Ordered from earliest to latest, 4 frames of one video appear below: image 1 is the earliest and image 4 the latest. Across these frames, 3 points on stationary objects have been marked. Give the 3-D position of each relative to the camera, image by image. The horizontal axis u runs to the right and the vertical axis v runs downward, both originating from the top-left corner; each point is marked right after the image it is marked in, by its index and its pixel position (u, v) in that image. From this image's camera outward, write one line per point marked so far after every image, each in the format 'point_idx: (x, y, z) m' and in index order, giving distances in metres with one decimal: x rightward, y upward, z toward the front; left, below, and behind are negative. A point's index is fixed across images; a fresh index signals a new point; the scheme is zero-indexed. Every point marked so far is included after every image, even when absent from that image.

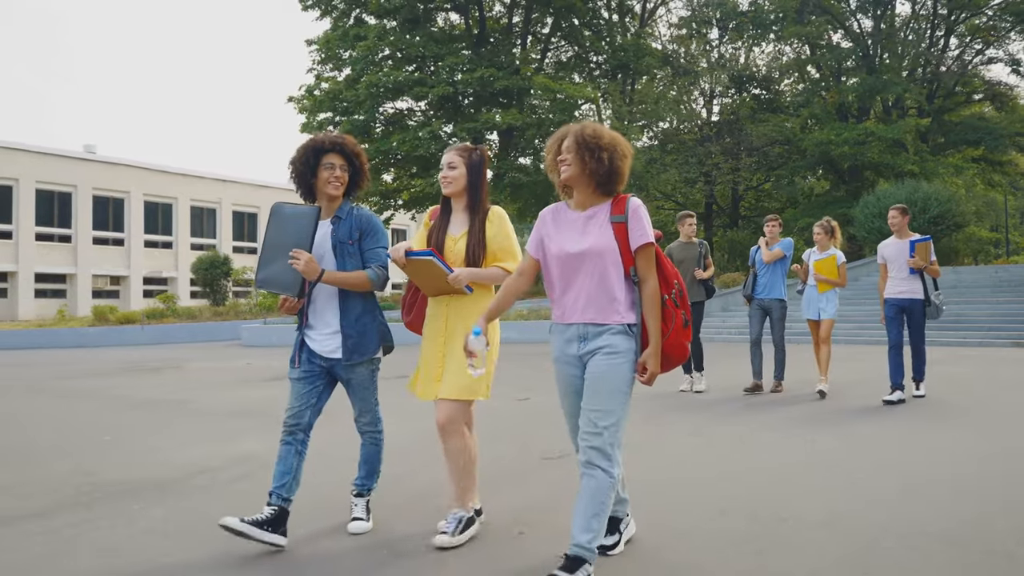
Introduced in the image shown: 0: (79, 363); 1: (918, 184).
0: (-8.0, -1.4, +15.3) m
1: (+8.4, +2.2, +18.2) m
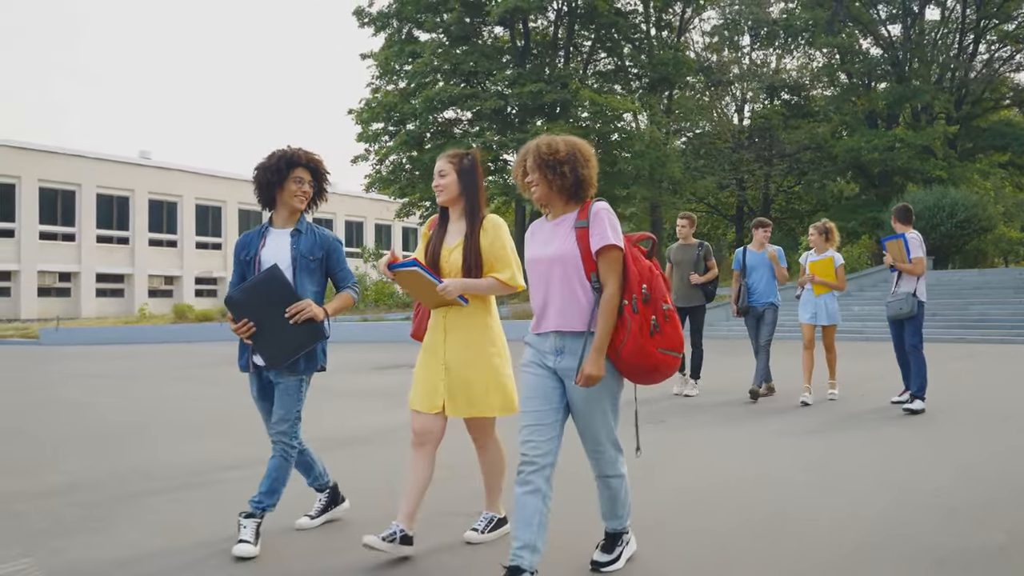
0: (-7.4, -1.3, +16.8) m
1: (+9.2, +2.1, +18.2) m
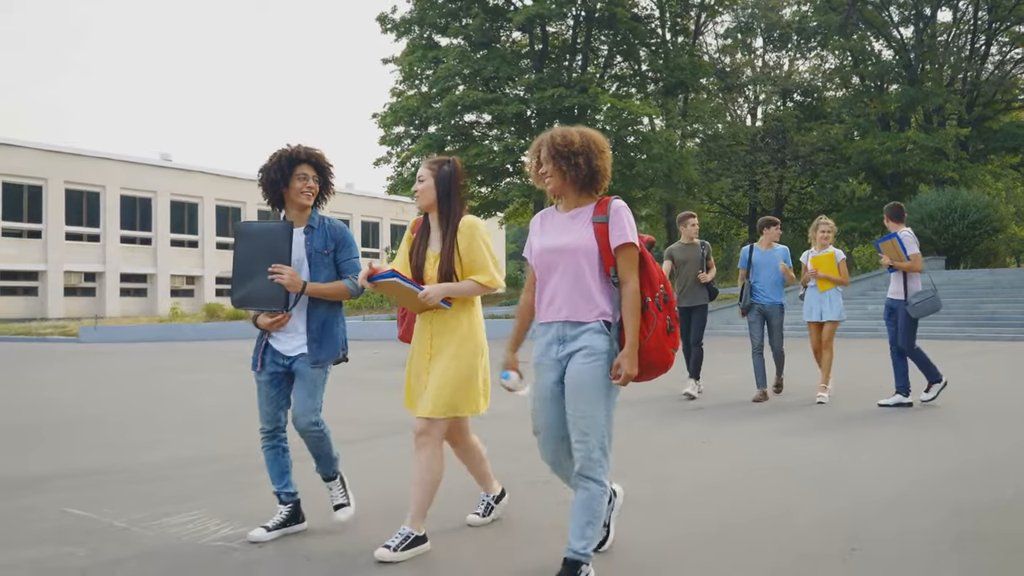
0: (-7.2, -1.3, +17.4) m
1: (+9.5, +2.0, +18.2) m
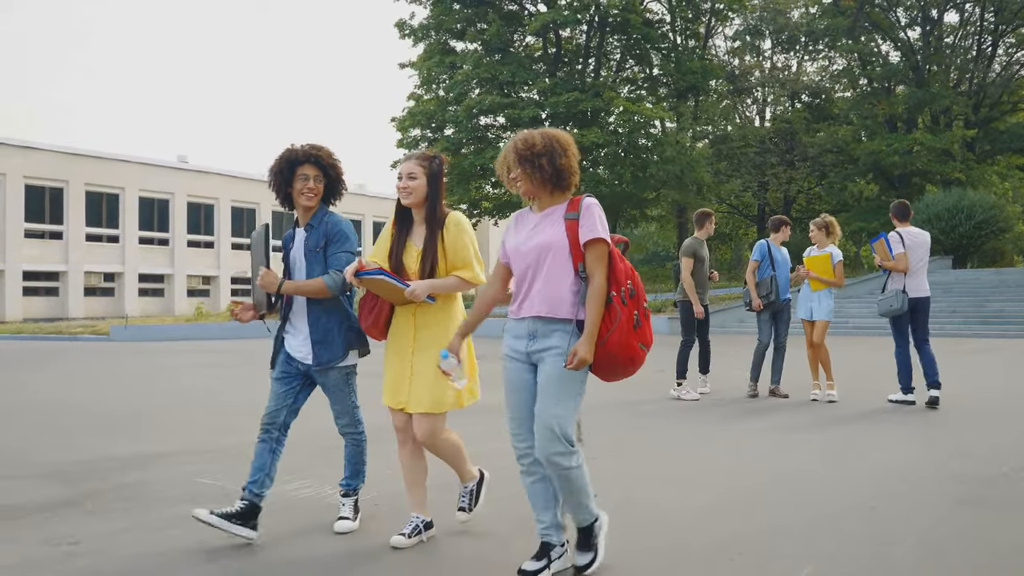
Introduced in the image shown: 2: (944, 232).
0: (-7.0, -1.3, +18.0) m
1: (+9.7, +2.0, +18.2) m
2: (+9.1, +1.1, +18.0) m
